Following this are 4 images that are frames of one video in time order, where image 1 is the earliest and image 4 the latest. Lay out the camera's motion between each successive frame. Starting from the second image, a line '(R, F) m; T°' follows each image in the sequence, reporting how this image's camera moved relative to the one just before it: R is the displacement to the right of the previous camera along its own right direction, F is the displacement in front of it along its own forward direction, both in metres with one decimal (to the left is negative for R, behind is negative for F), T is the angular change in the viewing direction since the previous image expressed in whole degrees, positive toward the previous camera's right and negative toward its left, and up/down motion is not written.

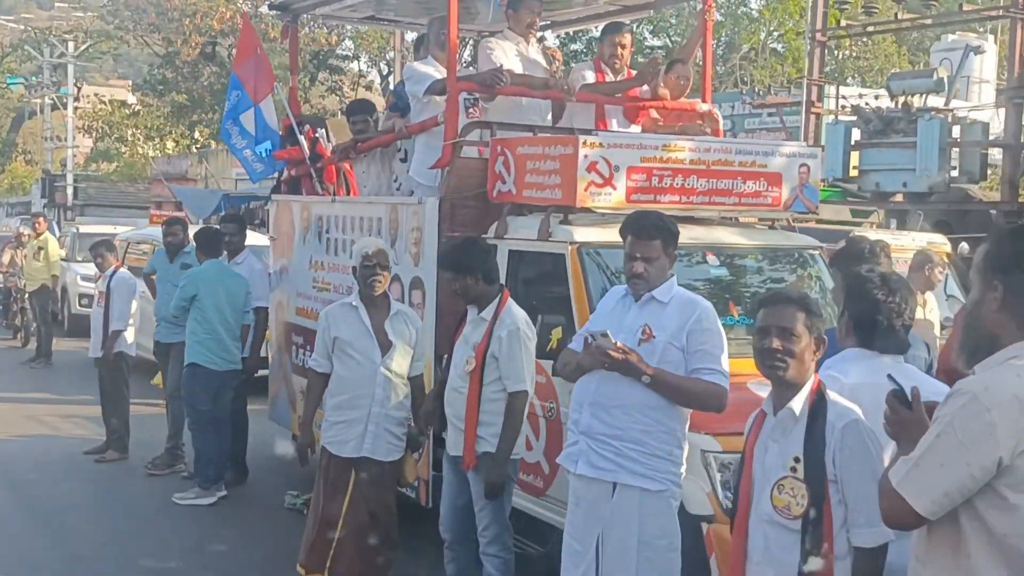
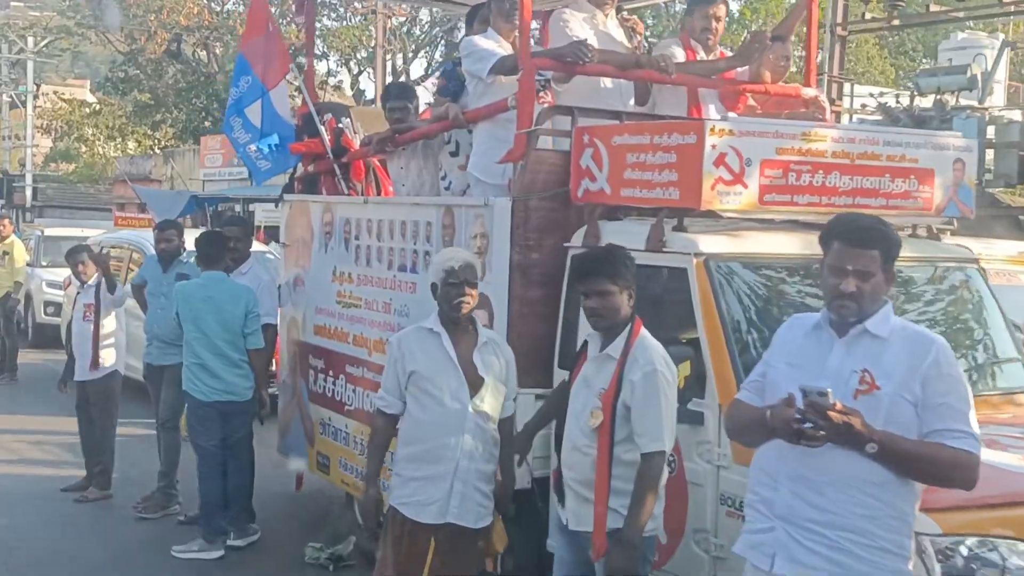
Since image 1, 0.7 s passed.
(-0.5, +1.1) m; +2°
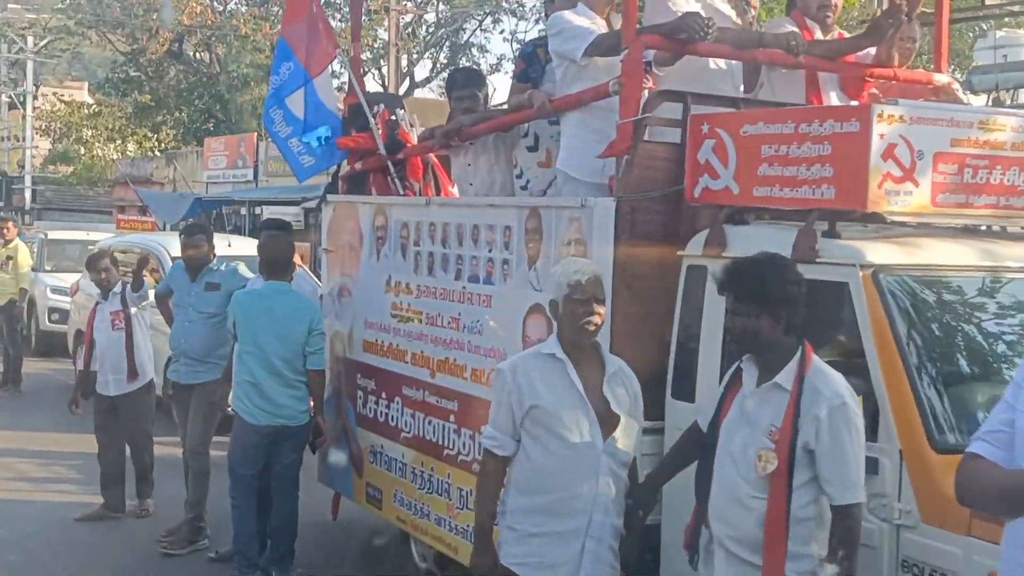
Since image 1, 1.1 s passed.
(-0.4, +0.7) m; 0°
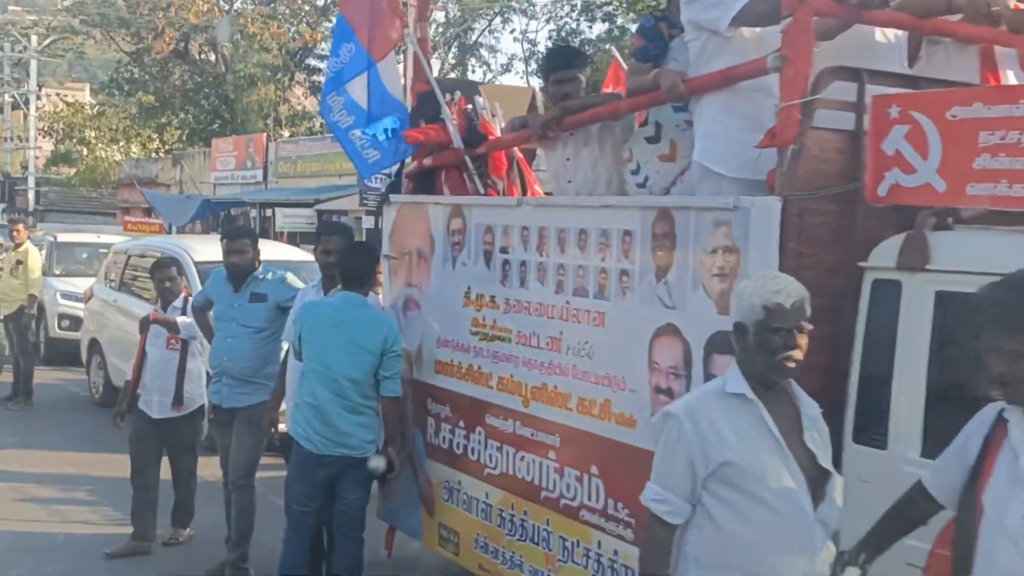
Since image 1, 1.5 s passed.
(-0.4, +0.8) m; 0°
